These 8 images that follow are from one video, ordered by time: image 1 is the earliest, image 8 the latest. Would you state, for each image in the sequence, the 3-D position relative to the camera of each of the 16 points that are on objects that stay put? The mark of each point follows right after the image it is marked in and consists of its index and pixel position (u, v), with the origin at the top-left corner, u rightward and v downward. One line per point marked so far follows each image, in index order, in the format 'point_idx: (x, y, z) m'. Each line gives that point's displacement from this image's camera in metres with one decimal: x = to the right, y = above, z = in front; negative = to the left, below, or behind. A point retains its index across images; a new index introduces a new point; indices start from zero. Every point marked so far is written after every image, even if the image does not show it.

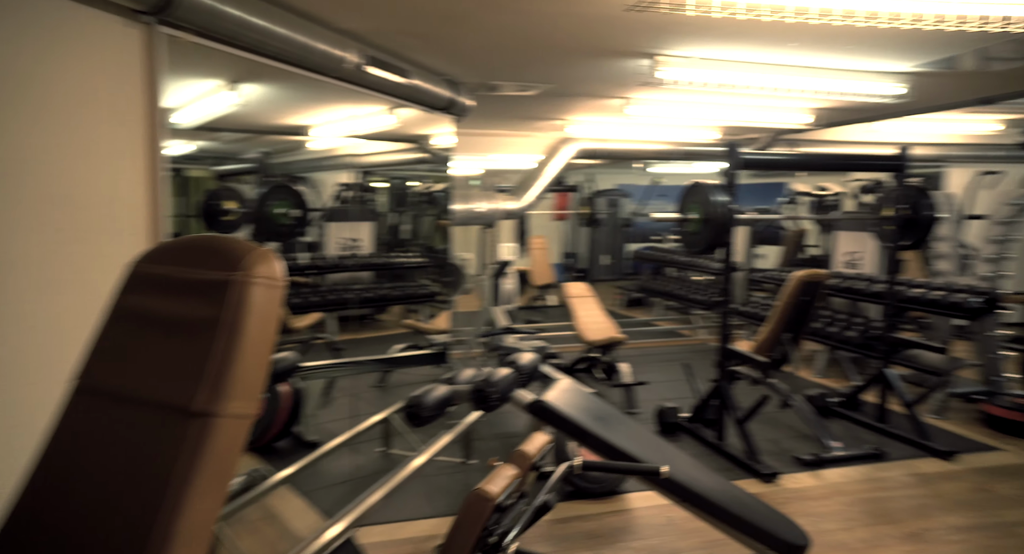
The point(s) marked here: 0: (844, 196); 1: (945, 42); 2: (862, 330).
0: (+3.3, +0.8, +7.0) m
1: (+1.8, +0.9, +2.8) m
2: (+2.3, -0.3, +4.6) m
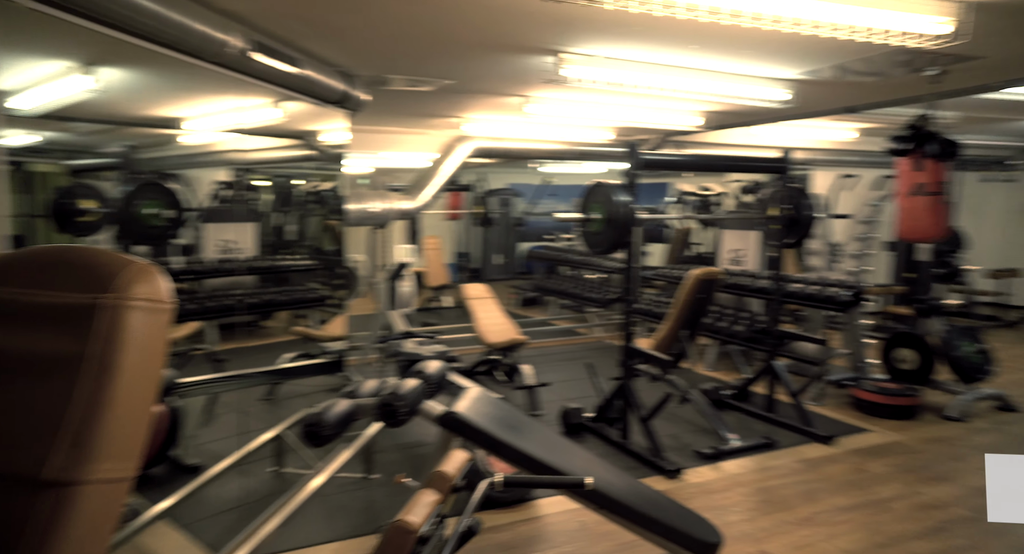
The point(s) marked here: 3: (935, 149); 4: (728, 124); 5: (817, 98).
0: (+2.2, +0.9, +7.3) m
1: (+1.3, +1.0, +3.0) m
2: (+1.6, -0.3, +4.8) m
3: (+2.0, +0.6, +3.3) m
4: (+1.6, +1.1, +5.1) m
5: (+1.7, +1.0, +4.0) m
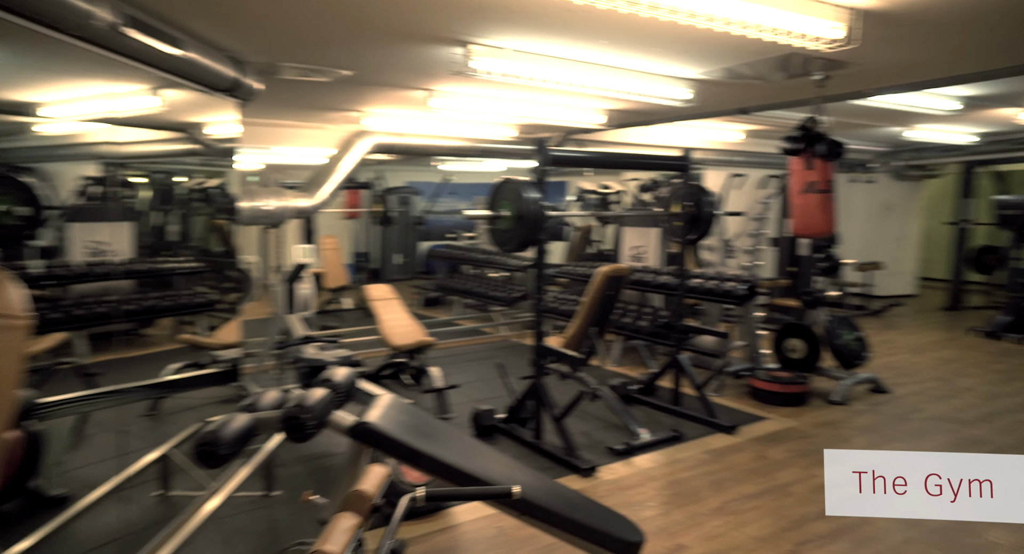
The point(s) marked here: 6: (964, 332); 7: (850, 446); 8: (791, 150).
0: (+1.2, +0.9, +7.4) m
1: (+0.9, +1.0, +3.0) m
2: (+1.0, -0.3, +4.9) m
3: (+1.6, +0.6, +3.5) m
4: (+0.8, +1.2, +5.2) m
5: (+1.2, +1.1, +4.1) m
6: (+4.4, -0.5, +6.8) m
7: (+1.7, -0.9, +3.6) m
8: (+1.5, +0.7, +3.6) m
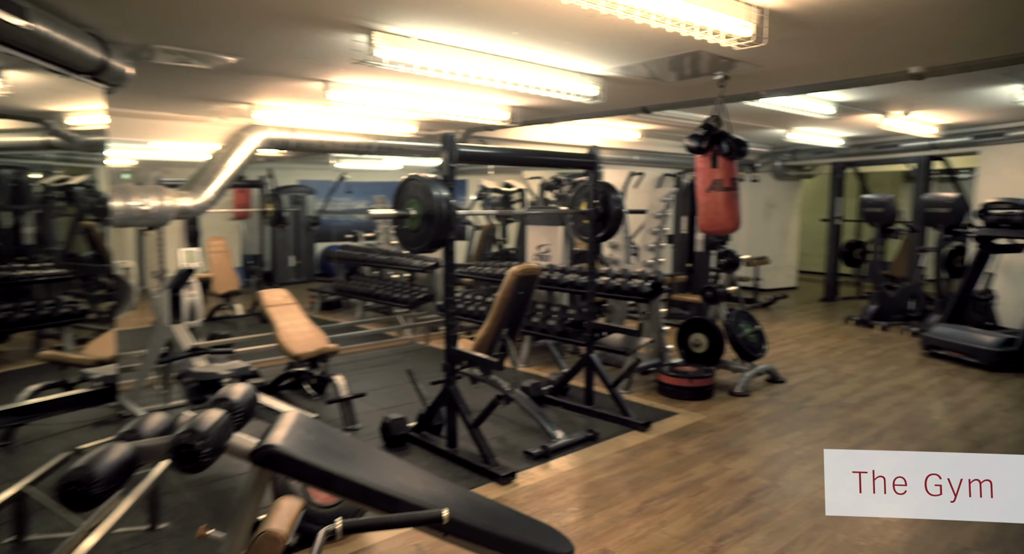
0: (+0.1, +0.9, +7.4) m
1: (+0.5, +1.0, +3.0) m
2: (+0.3, -0.3, +4.9) m
3: (+1.1, +0.7, +3.6) m
4: (+0.1, +1.2, +5.1) m
5: (+0.6, +1.1, +4.1) m
6: (+3.5, -0.5, +7.3) m
7: (+1.3, -0.9, +3.7) m
8: (+1.0, +0.7, +3.7) m
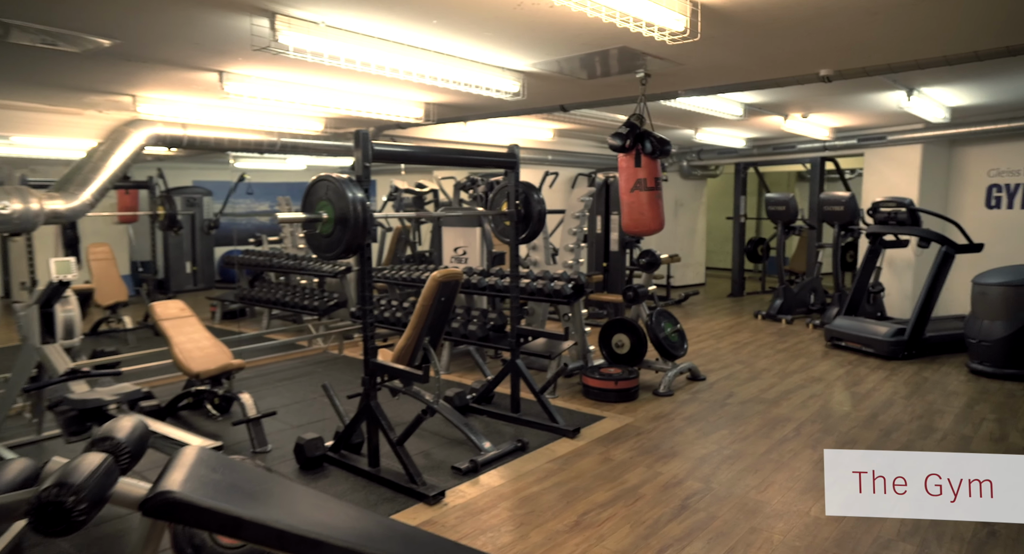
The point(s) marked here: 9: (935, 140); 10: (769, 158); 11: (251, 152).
0: (-0.8, +0.9, +7.2) m
1: (+0.2, +1.0, +2.9) m
2: (-0.2, -0.3, +4.7) m
3: (+0.7, +0.7, +3.5) m
4: (-0.5, +1.1, +4.9) m
5: (+0.1, +1.1, +4.0) m
6: (+2.6, -0.4, +7.5) m
7: (+0.9, -0.9, +3.7) m
8: (+0.6, +0.7, +3.6) m
9: (+4.2, +1.4, +6.8) m
10: (+3.1, +1.4, +8.4) m
11: (-1.9, +0.9, +5.0) m
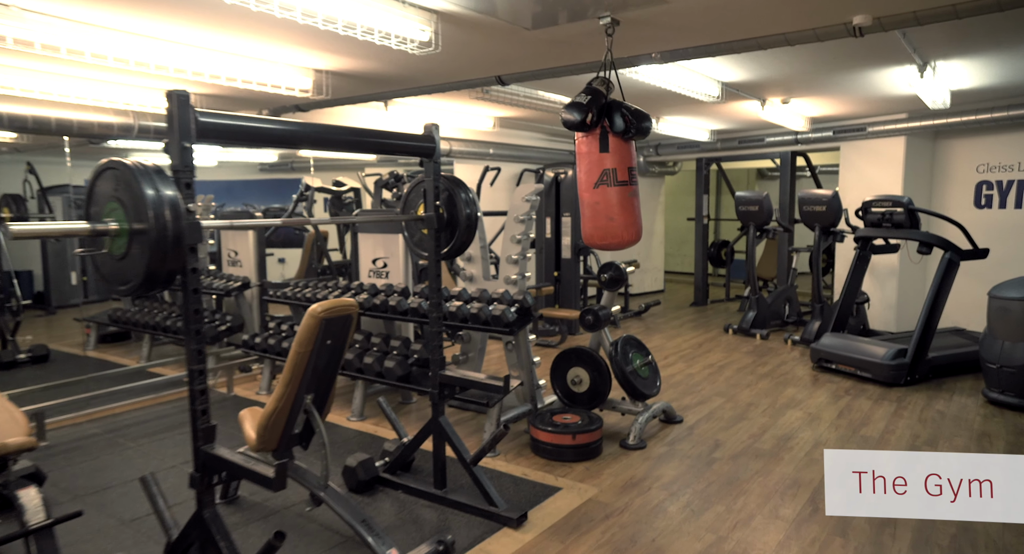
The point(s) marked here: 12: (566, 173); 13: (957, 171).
0: (-1.3, +0.8, +6.1) m
1: (-0.1, +0.9, +1.9) m
2: (-0.6, -0.4, +3.7) m
3: (+0.4, +0.6, +2.5) m
4: (-0.9, +1.0, +3.9) m
5: (-0.2, +0.9, +3.0) m
6: (+2.0, -0.5, +6.6) m
7: (+0.6, -1.0, +2.7) m
8: (+0.2, +0.6, +2.6) m
9: (+3.6, +1.3, +6.1) m
10: (+2.4, +1.4, +7.6) m
11: (-2.3, +0.8, +3.8) m
12: (+0.5, +0.9, +6.0) m
13: (+4.1, +1.0, +6.4) m
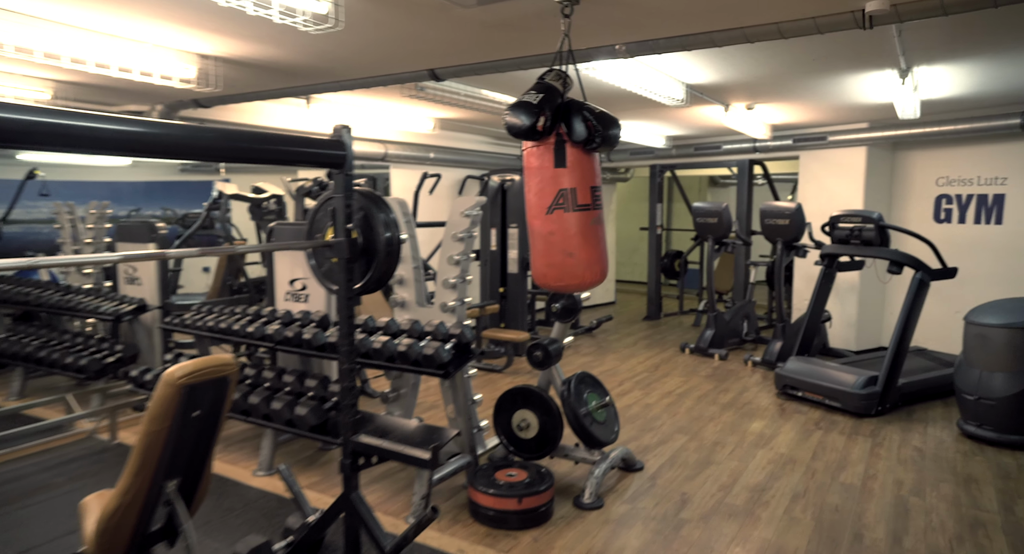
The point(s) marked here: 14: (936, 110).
0: (-1.8, +0.6, +5.5) m
1: (-0.2, +0.7, +1.3) m
2: (-0.9, -0.6, +3.1) m
3: (+0.2, +0.4, +2.0) m
4: (-1.2, +0.9, +3.2) m
5: (-0.4, +0.8, +2.4) m
6: (+1.5, -0.7, +6.2) m
7: (+0.4, -1.1, +2.2) m
8: (0.0, +0.4, +2.1) m
9: (+3.1, +1.1, +5.8) m
10: (+1.9, +1.2, +7.2) m
11: (-2.6, +0.6, +3.1) m
12: (0.0, +0.8, +5.5) m
13: (+3.6, +0.8, +6.1) m
14: (+3.3, +1.3, +5.5) m
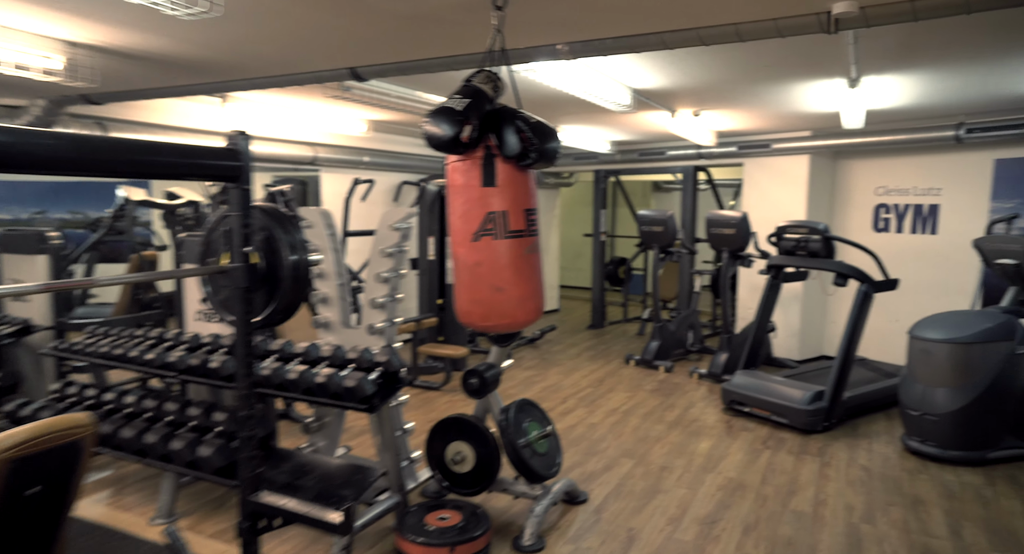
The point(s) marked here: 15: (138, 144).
0: (-2.3, +0.5, +5.0) m
1: (-0.3, +0.7, +1.0) m
2: (-1.2, -0.6, +2.7) m
3: (0.0, +0.3, +1.8) m
4: (-1.5, +0.8, +2.9) m
5: (-0.7, +0.7, +2.1) m
6: (+1.0, -0.7, +6.1) m
7: (+0.2, -1.2, +1.9) m
8: (-0.2, +0.4, +1.8) m
9: (+2.6, +1.1, +5.8) m
10: (+1.3, +1.1, +7.1) m
11: (-2.9, +0.6, +2.6) m
12: (-0.5, +0.7, +5.2) m
13: (+3.1, +0.7, +6.1) m
14: (+2.9, +1.2, +5.4) m
15: (-1.0, +0.3, +1.6) m
